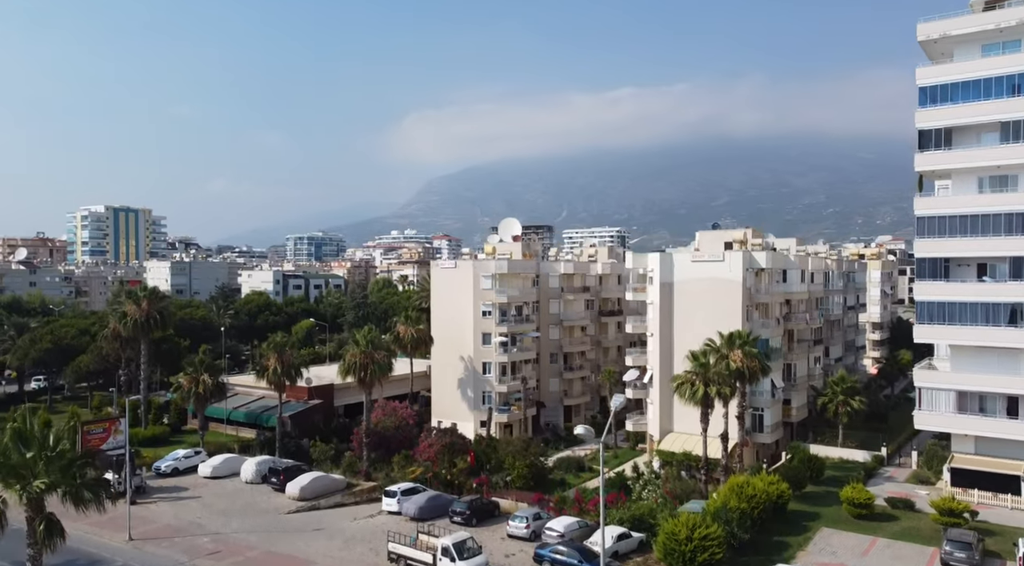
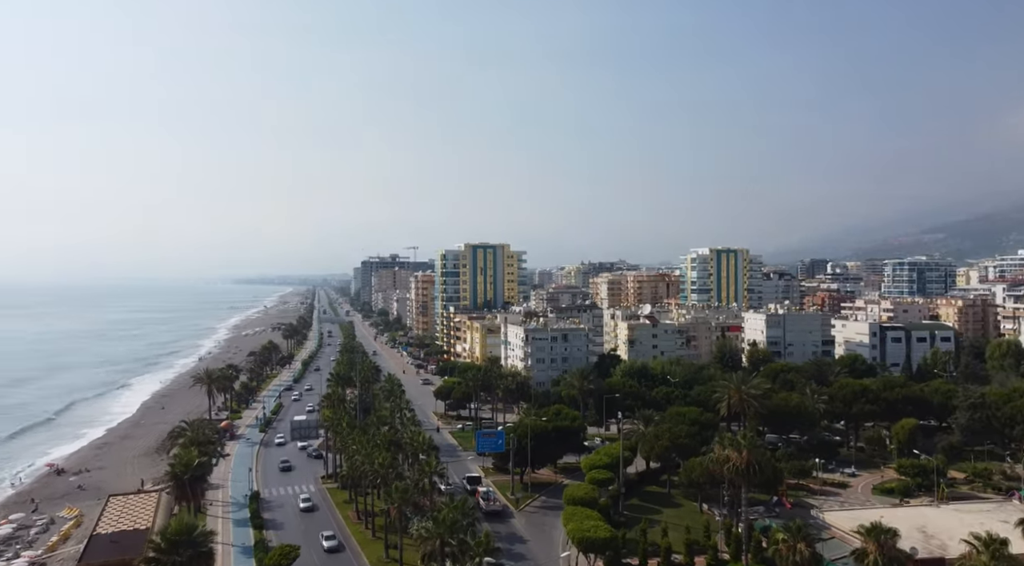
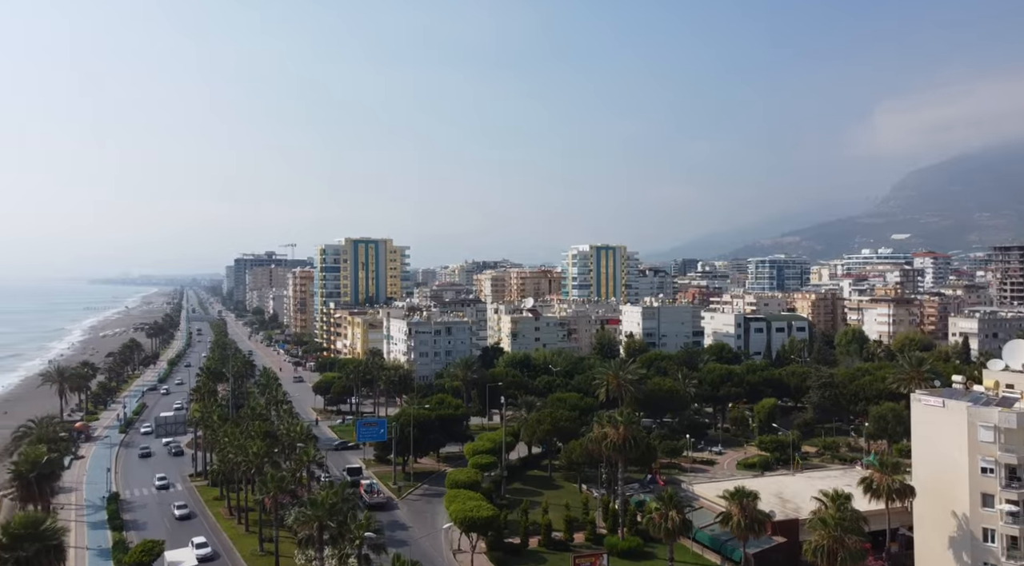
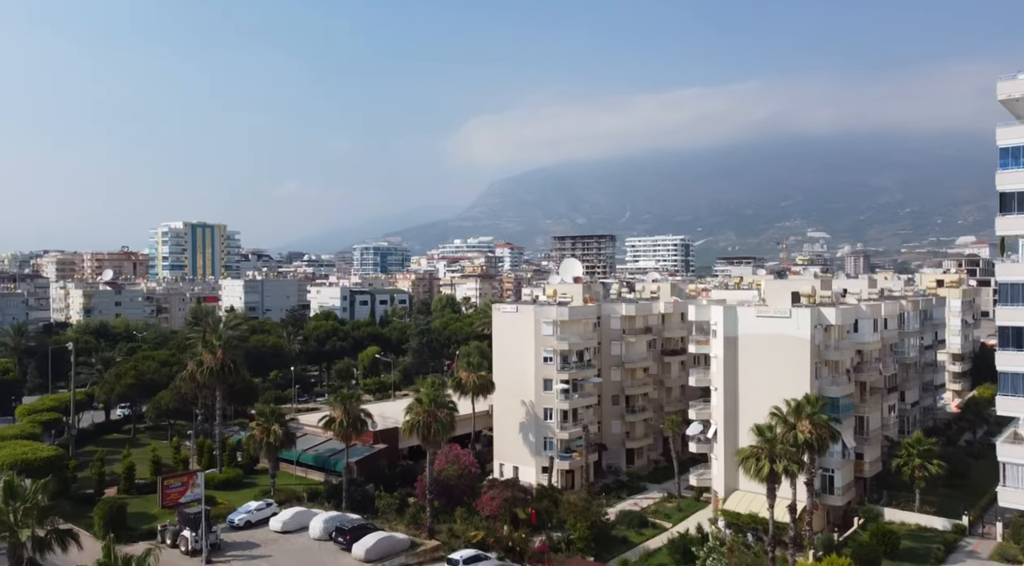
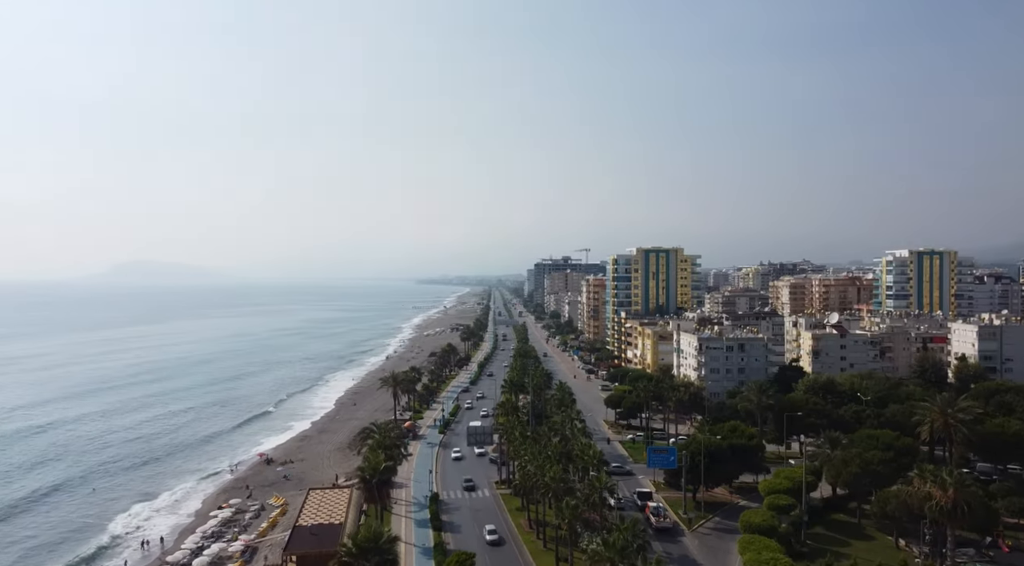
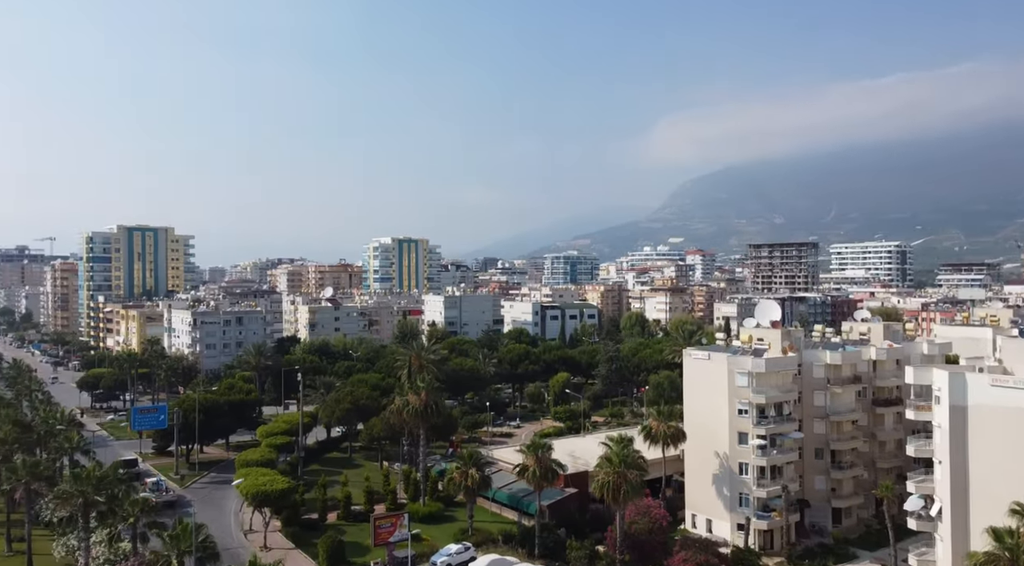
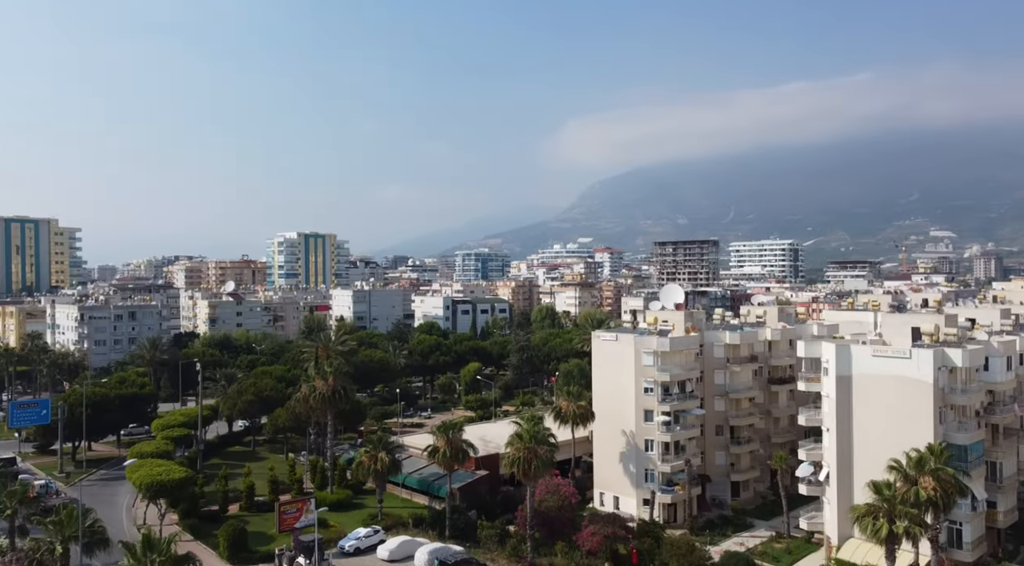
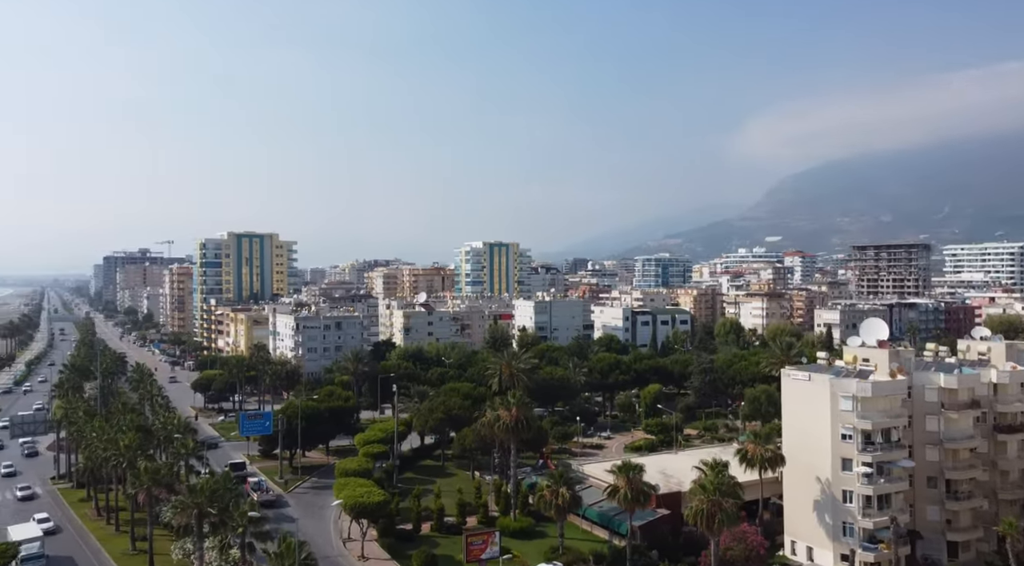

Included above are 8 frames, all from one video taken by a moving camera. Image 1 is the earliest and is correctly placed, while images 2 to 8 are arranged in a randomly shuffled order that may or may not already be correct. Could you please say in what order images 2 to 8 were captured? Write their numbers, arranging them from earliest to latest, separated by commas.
4, 7, 6, 8, 3, 2, 5
